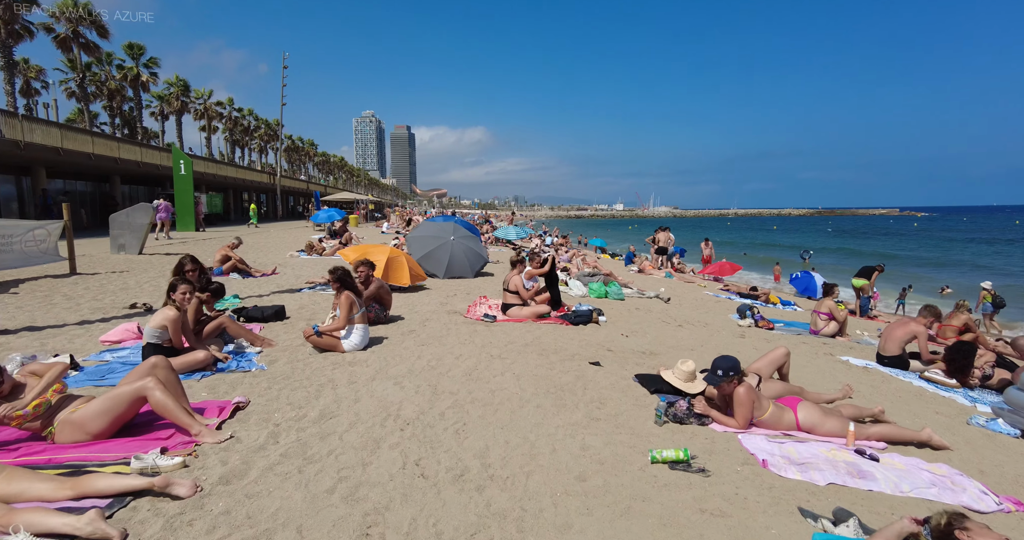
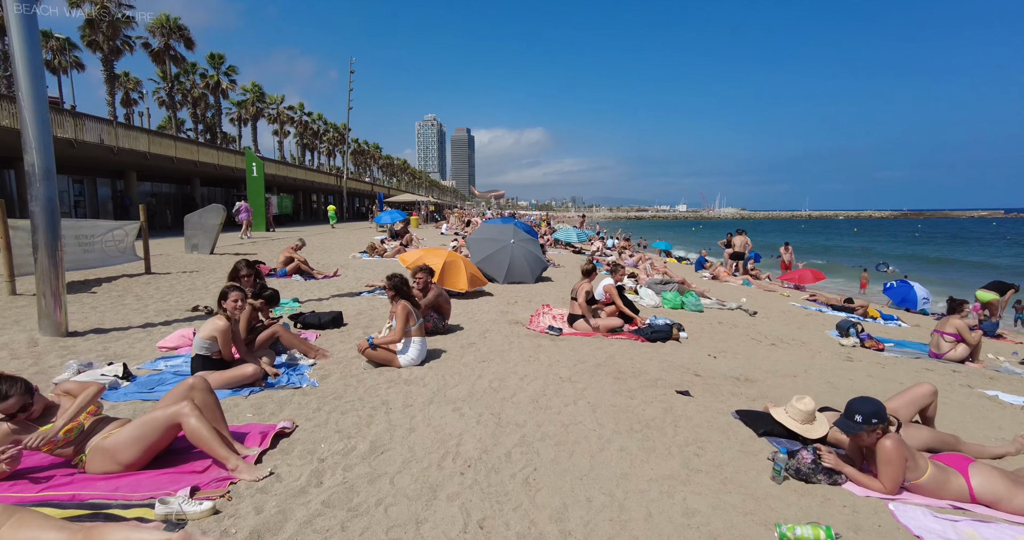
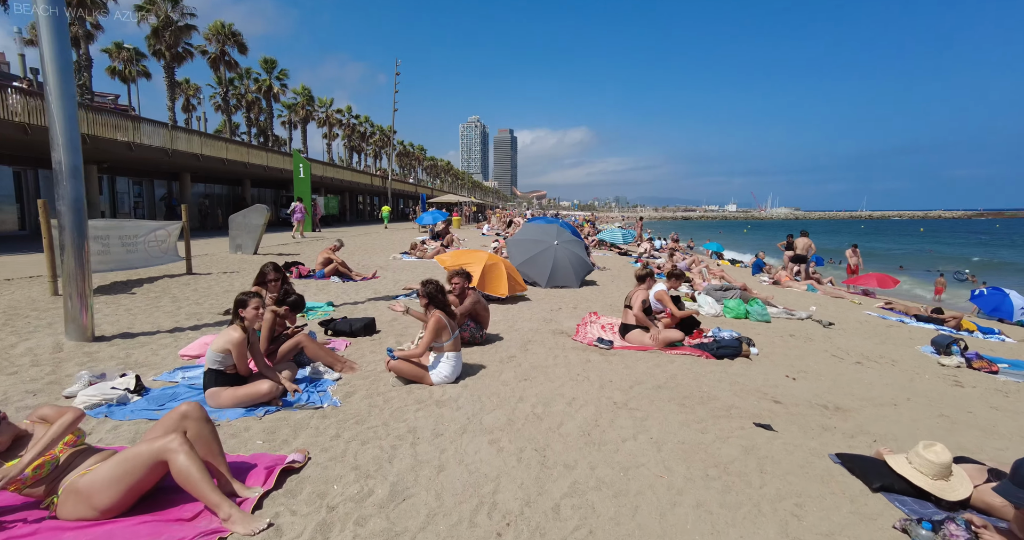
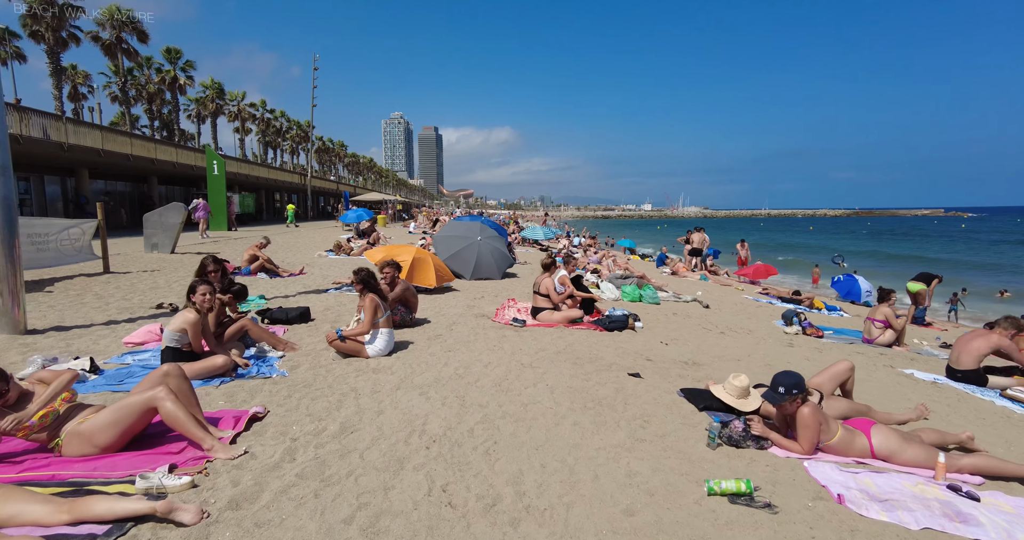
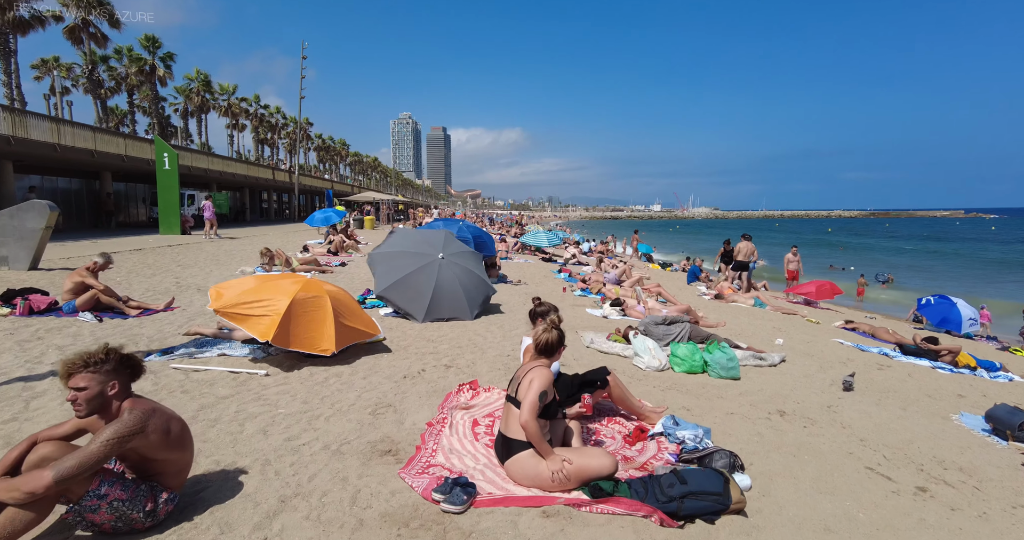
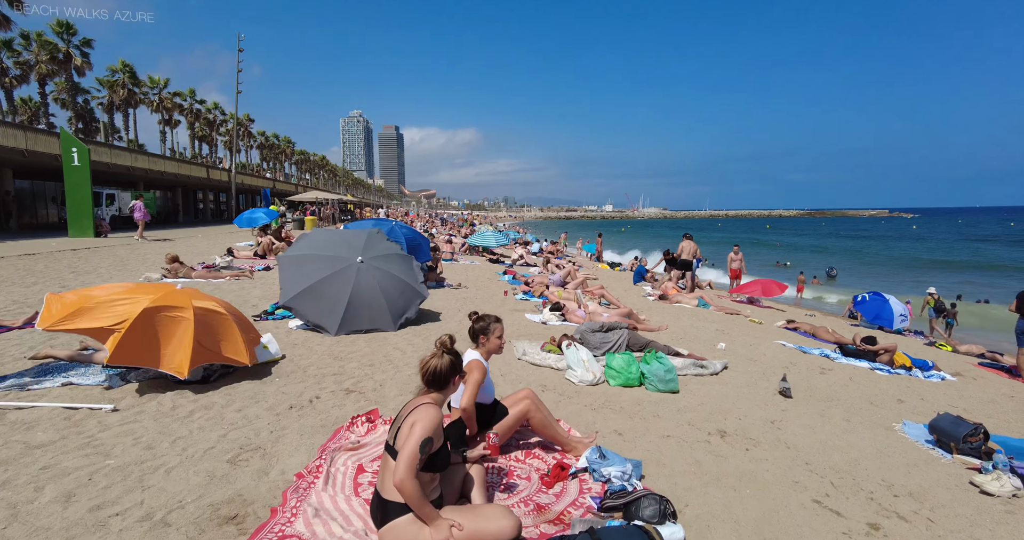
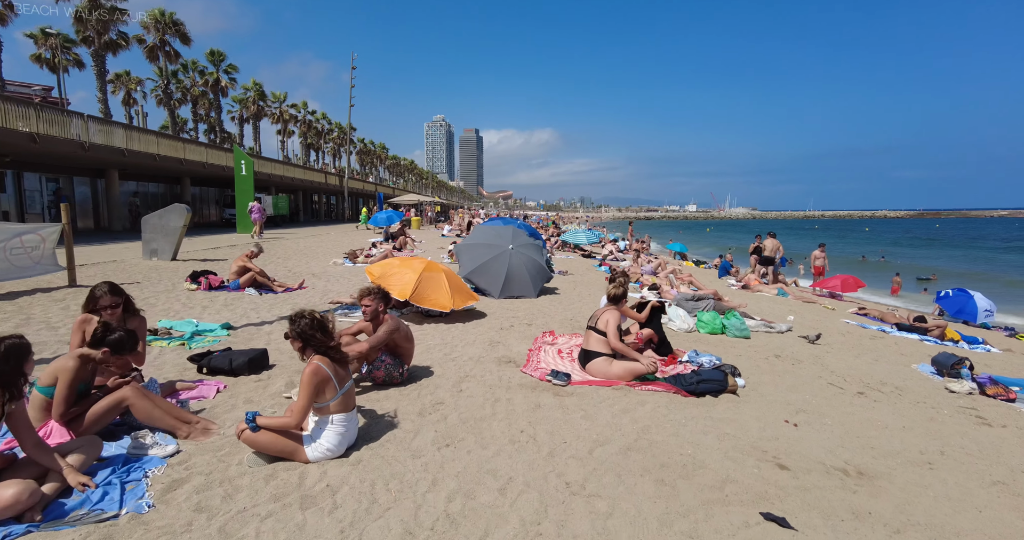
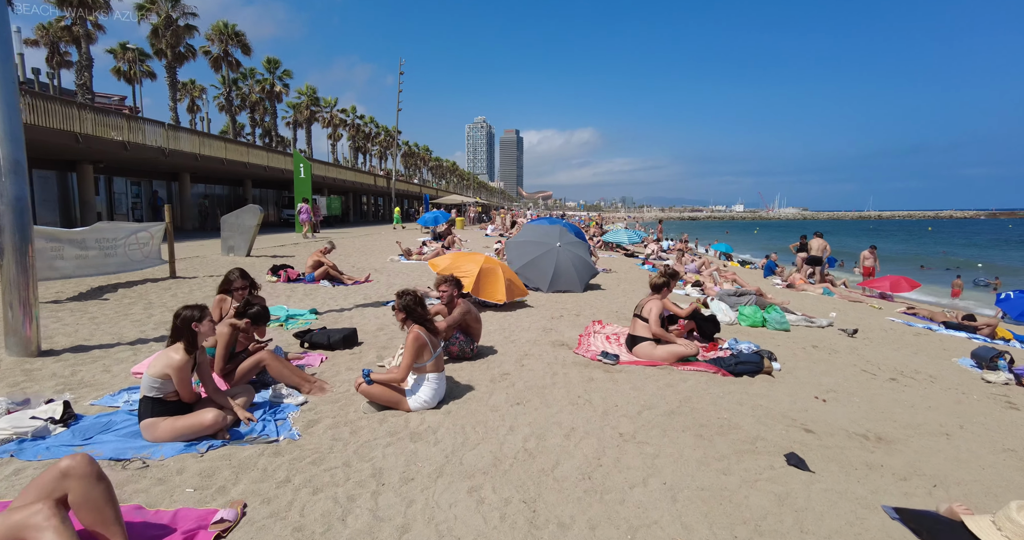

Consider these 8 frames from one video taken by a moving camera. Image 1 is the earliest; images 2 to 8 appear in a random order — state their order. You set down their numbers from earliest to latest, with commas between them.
4, 2, 3, 8, 7, 5, 6
